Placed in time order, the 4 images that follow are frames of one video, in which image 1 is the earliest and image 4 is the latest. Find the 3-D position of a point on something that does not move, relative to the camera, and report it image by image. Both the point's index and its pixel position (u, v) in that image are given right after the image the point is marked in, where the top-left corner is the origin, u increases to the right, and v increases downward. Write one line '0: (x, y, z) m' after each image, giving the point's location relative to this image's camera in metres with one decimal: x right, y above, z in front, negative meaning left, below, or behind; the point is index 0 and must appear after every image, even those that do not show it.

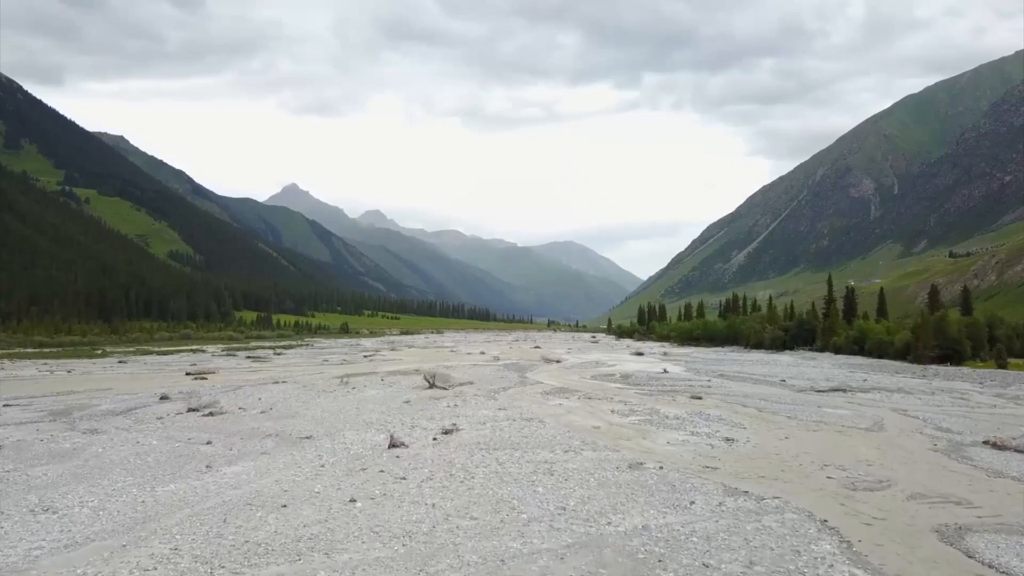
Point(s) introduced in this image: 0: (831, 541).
0: (+5.3, -4.2, +10.7) m
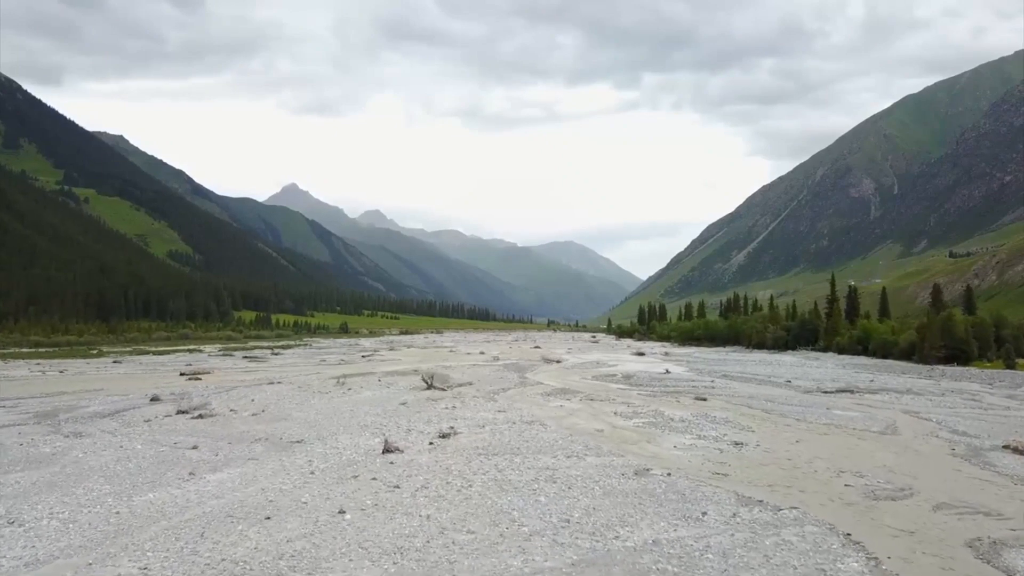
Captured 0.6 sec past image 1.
0: (+5.4, -4.2, +9.9) m
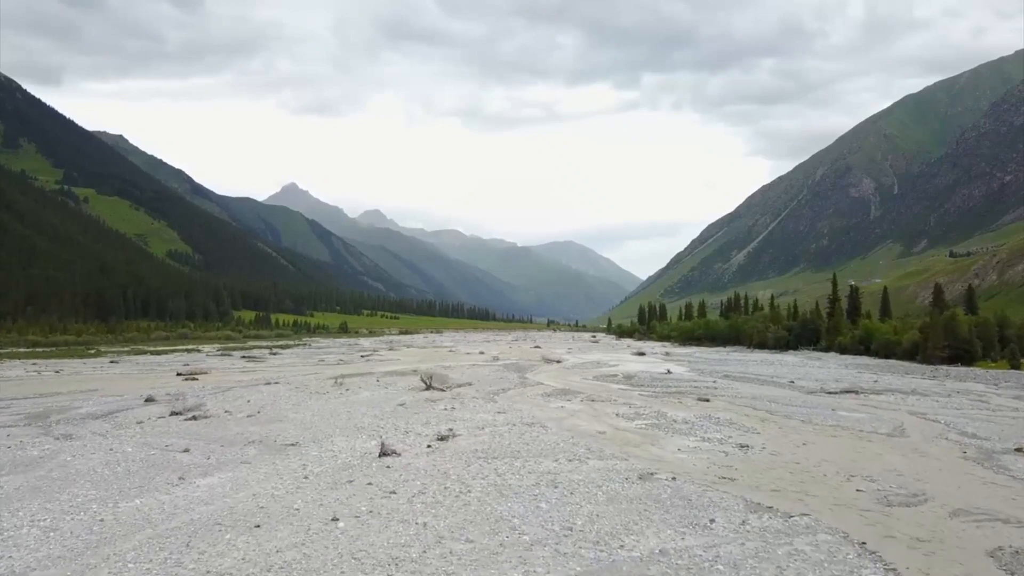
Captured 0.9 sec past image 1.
0: (+5.4, -4.2, +9.4) m
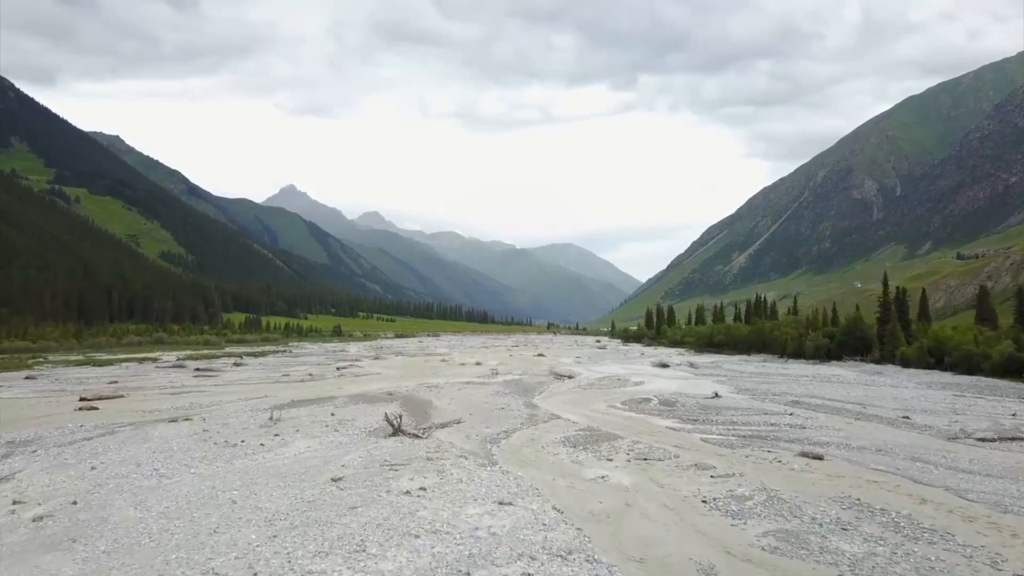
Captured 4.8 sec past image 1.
0: (+5.7, -4.0, -1.5) m
